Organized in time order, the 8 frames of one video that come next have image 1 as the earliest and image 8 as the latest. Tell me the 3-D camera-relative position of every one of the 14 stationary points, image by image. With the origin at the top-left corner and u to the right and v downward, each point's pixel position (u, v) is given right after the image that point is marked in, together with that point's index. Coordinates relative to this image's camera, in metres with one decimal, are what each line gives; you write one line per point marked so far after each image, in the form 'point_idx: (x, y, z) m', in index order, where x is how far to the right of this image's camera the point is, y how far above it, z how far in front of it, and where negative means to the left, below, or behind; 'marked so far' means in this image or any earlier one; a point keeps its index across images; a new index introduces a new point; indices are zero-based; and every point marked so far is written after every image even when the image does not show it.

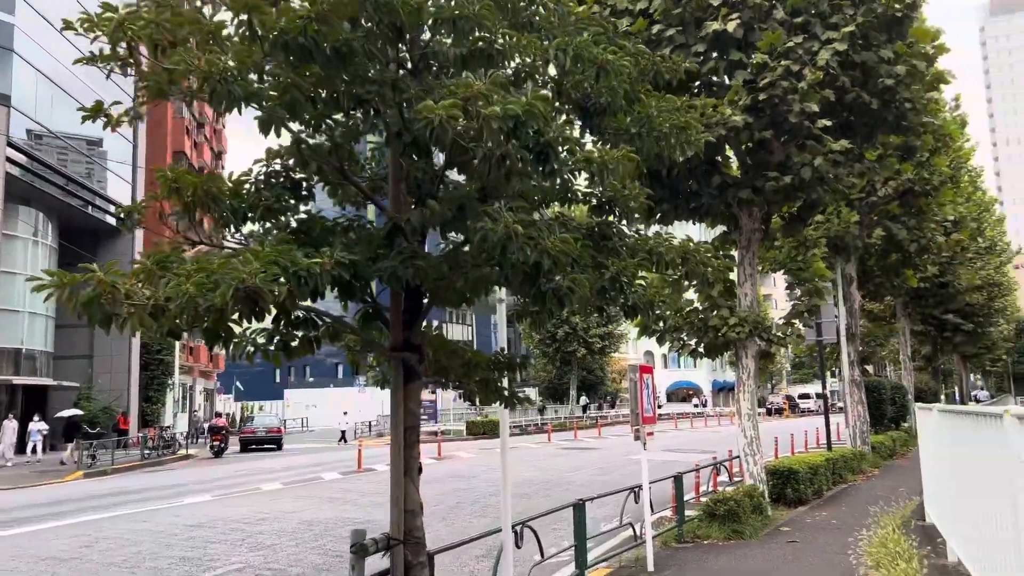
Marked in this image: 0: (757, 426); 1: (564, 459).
0: (+3.1, -1.7, +10.3) m
1: (+1.2, -4.2, +19.7) m
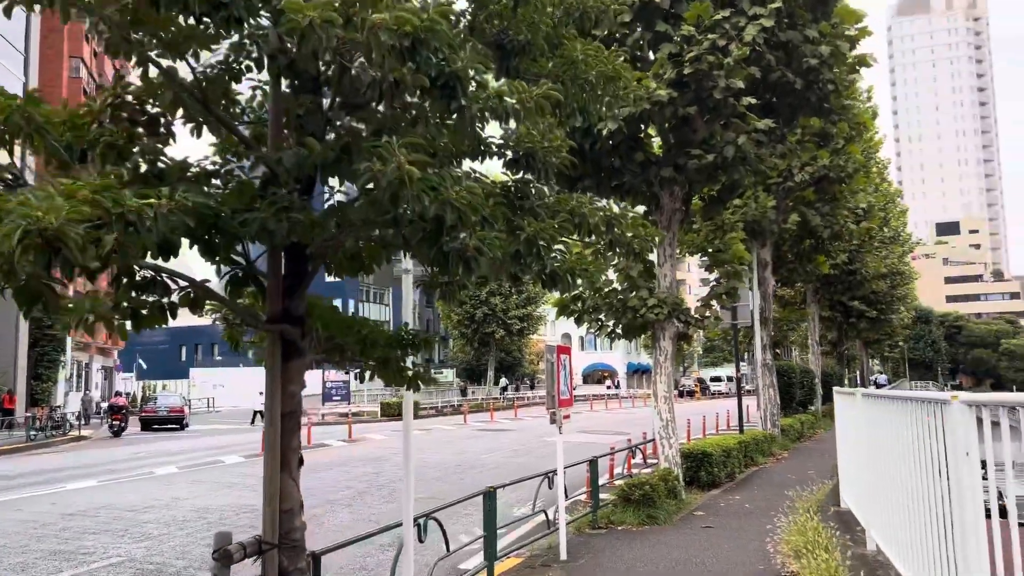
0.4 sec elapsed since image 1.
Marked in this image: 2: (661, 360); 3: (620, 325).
0: (+2.0, -1.5, +10.2) m
1: (-0.9, -3.7, +19.4) m
2: (+1.9, -0.9, +10.3) m
3: (+1.4, -0.5, +10.4) m
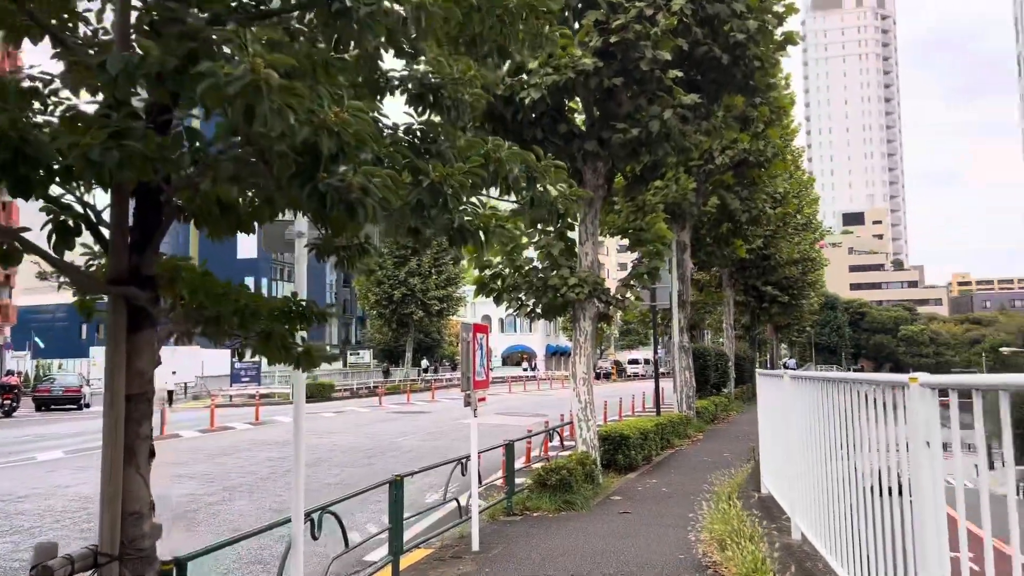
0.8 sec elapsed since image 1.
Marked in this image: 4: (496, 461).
0: (+1.0, -1.2, +9.9) m
1: (-2.8, -3.1, +18.9) m
2: (+0.8, -0.7, +10.0) m
3: (+0.3, -0.2, +10.1) m
4: (-0.2, -2.6, +12.2) m
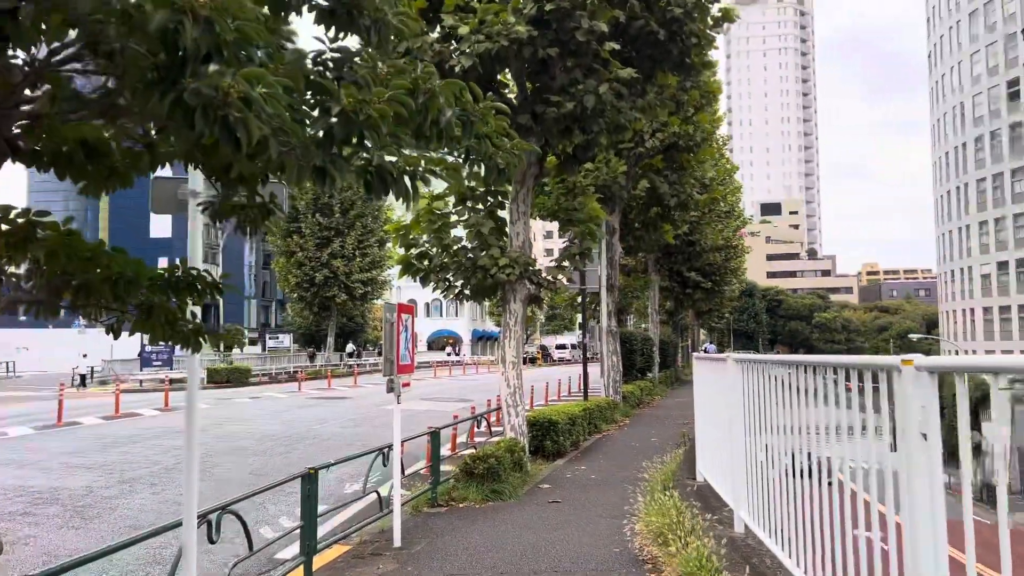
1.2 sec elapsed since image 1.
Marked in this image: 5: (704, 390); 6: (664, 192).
0: (+0.1, -1.0, +9.6) m
1: (-4.5, -2.7, +18.2) m
2: (0.0, -0.5, +9.6) m
3: (-0.5, 0.0, +9.6) m
4: (-1.3, -2.3, +11.7) m
5: (+1.6, -0.9, +7.0) m
6: (+3.1, +1.9, +16.6) m
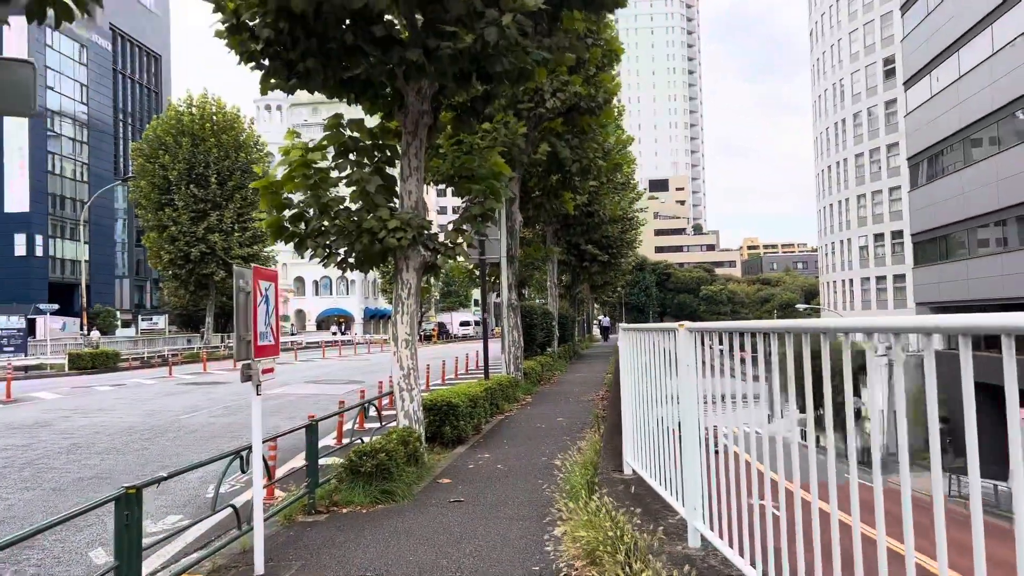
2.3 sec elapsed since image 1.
0: (-1.0, -0.7, +8.4) m
1: (-6.6, -2.2, +16.4) m
2: (-1.1, -0.1, +8.4) m
3: (-1.6, +0.4, +8.4) m
4: (-2.7, -1.9, +10.4) m
5: (+0.8, -0.6, +6.1) m
6: (+1.0, +2.5, +15.6) m
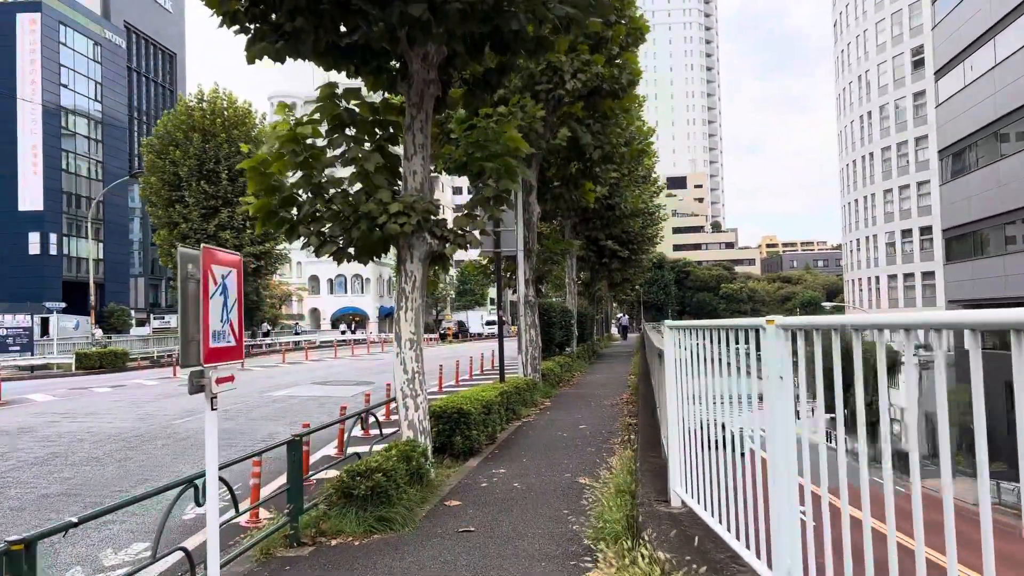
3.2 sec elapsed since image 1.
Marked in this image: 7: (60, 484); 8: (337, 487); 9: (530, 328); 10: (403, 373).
0: (-0.8, -0.6, +7.4) m
1: (-6.3, -2.1, +15.5) m
2: (-1.0, -0.1, +7.4) m
3: (-1.5, +0.4, +7.4) m
4: (-2.5, -1.8, +9.4) m
5: (+1.0, -0.5, +5.0) m
6: (+1.3, +2.6, +14.6) m
7: (-4.5, -1.9, +8.2) m
8: (-1.2, -1.4, +5.7) m
9: (+0.3, -0.7, +14.7) m
10: (-1.0, -0.8, +7.3) m
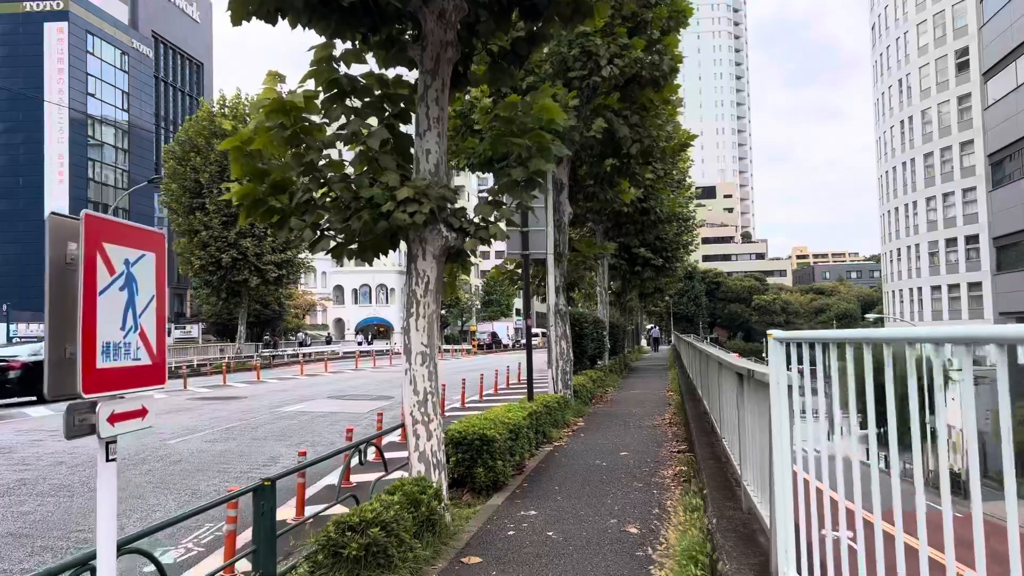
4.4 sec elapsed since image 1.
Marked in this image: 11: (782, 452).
0: (-0.6, -0.6, +6.1) m
1: (-5.8, -2.3, +14.4) m
2: (-0.7, -0.1, +6.1) m
3: (-1.2, +0.4, +6.1) m
4: (-2.2, -1.9, +8.2) m
5: (+1.1, -0.5, +3.7) m
6: (+1.8, +2.5, +13.3) m
7: (-4.2, -2.0, +7.0) m
8: (-1.0, -1.4, +4.4) m
9: (+0.8, -0.9, +13.4) m
10: (-0.7, -0.8, +6.1) m
11: (+1.1, -0.6, +3.4) m
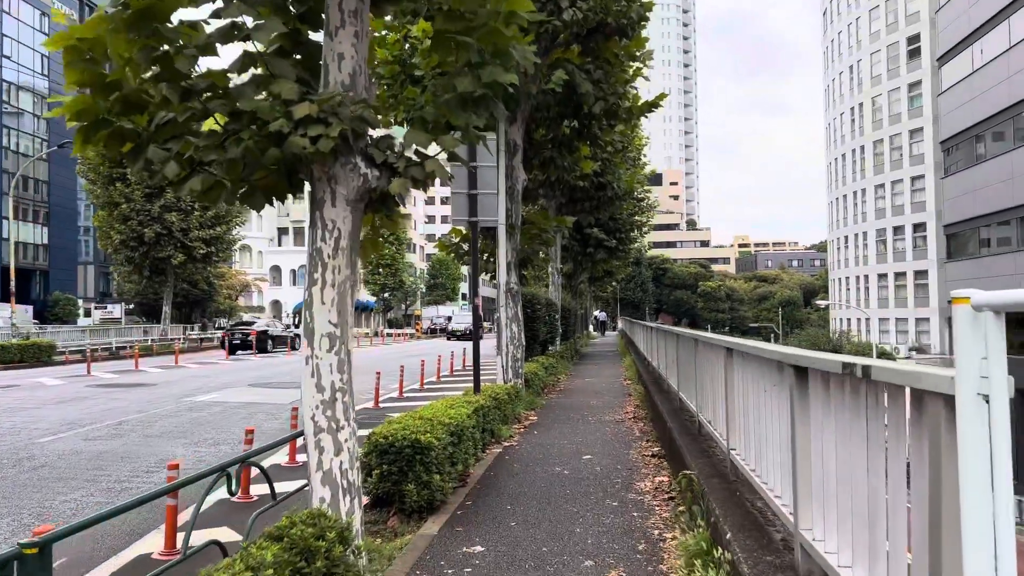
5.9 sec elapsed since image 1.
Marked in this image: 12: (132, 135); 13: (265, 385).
0: (-0.9, -0.4, +4.5) m
1: (-6.7, -1.8, +12.4) m
2: (-1.0, +0.2, +4.5) m
3: (-1.5, +0.6, +4.4) m
4: (-2.6, -1.6, +6.5) m
5: (+1.0, -0.4, +2.2) m
6: (+1.0, +2.8, +11.7) m
7: (-4.6, -1.7, +5.1) m
8: (-1.2, -1.2, +2.7) m
9: (0.0, -0.5, +11.8) m
10: (-1.1, -0.6, +4.4) m
11: (+1.0, -0.4, +1.9) m
12: (-2.1, +0.8, +4.5) m
13: (-4.9, -1.9, +16.2) m
